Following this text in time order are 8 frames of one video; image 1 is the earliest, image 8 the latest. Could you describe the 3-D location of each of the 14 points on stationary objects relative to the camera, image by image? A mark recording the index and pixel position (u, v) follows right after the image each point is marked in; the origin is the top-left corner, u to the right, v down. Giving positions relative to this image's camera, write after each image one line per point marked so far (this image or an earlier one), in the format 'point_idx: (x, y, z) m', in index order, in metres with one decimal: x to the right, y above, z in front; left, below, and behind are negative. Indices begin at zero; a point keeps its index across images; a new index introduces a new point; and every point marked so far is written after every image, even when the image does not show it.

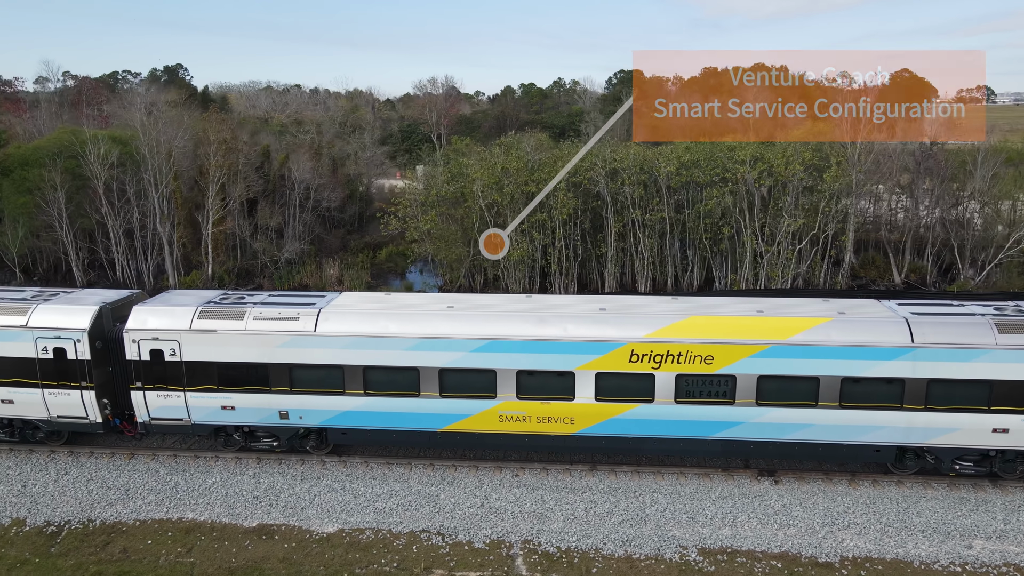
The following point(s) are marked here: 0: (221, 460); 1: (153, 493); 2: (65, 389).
0: (-5.7, -3.4, +11.2) m
1: (-6.7, -3.8, +10.5) m
2: (-8.5, -1.9, +10.7) m
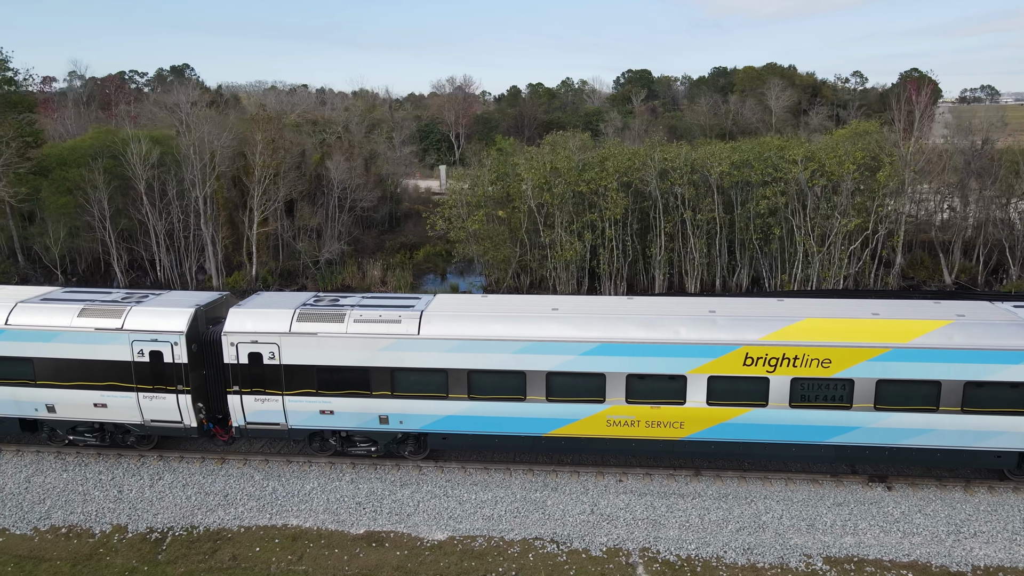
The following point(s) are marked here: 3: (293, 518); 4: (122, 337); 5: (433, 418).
0: (-3.8, -3.5, +11.0) m
1: (-4.8, -3.9, +10.3) m
2: (-6.6, -2.0, +10.5) m
3: (-3.8, -4.1, +9.9) m
4: (-7.2, -0.9, +10.4) m
5: (-1.4, -2.4, +10.3) m
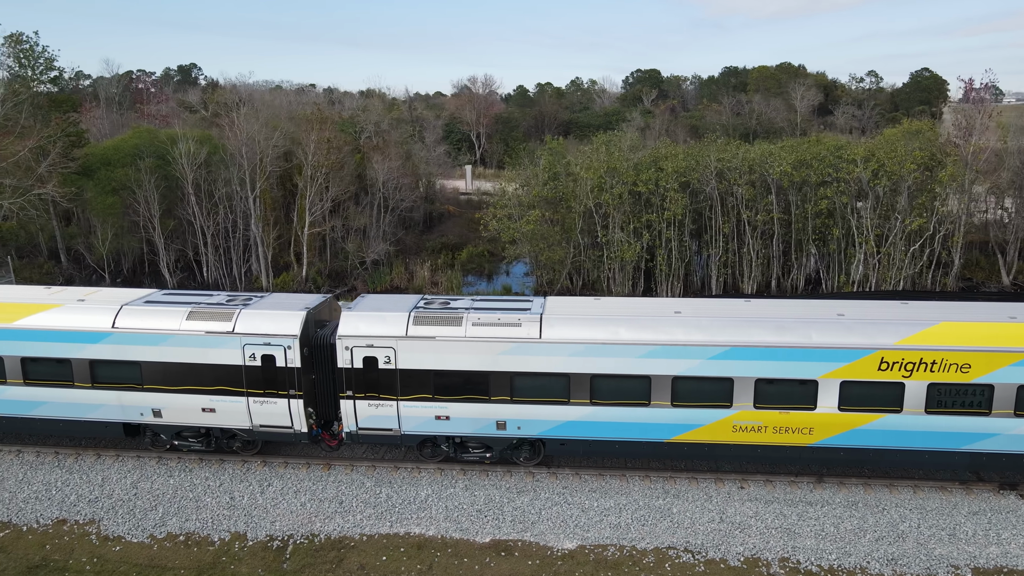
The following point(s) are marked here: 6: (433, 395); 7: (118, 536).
0: (-1.6, -3.5, +10.8) m
1: (-2.6, -3.9, +10.1) m
2: (-4.4, -2.0, +10.3) m
3: (-1.7, -4.1, +9.7) m
4: (-5.0, -1.0, +10.2) m
5: (+0.7, -2.4, +10.1) m
6: (-1.4, -1.9, +10.1) m
7: (-6.7, -4.2, +9.6) m
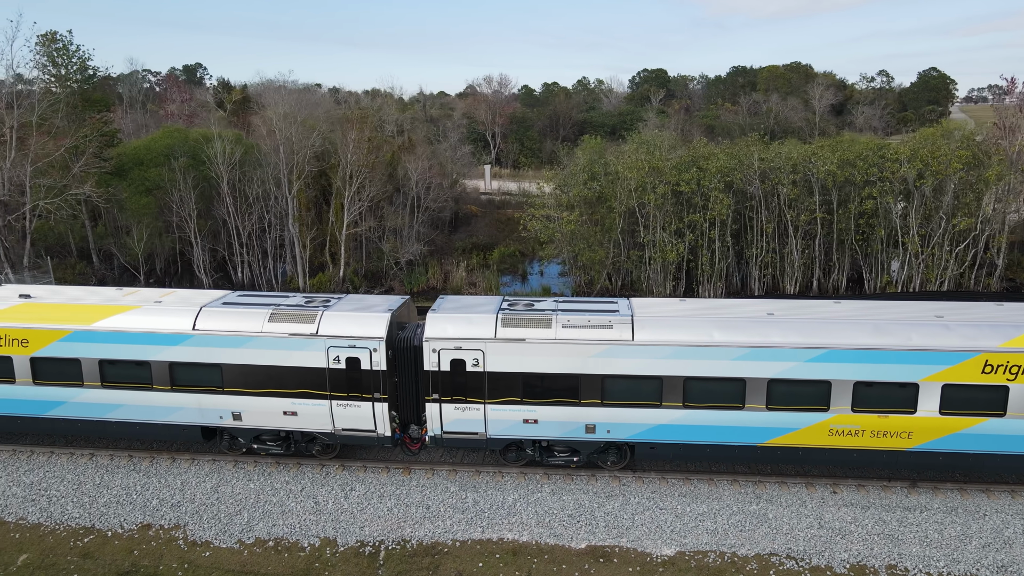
0: (0.0, -3.5, +10.6) m
1: (-1.0, -3.9, +9.9) m
2: (-2.8, -2.0, +10.2) m
3: (-0.1, -4.1, +9.5) m
4: (-3.5, -1.0, +10.1) m
5: (+2.3, -2.5, +9.9) m
6: (+0.2, -2.0, +10.0) m
7: (-5.1, -4.2, +9.4) m
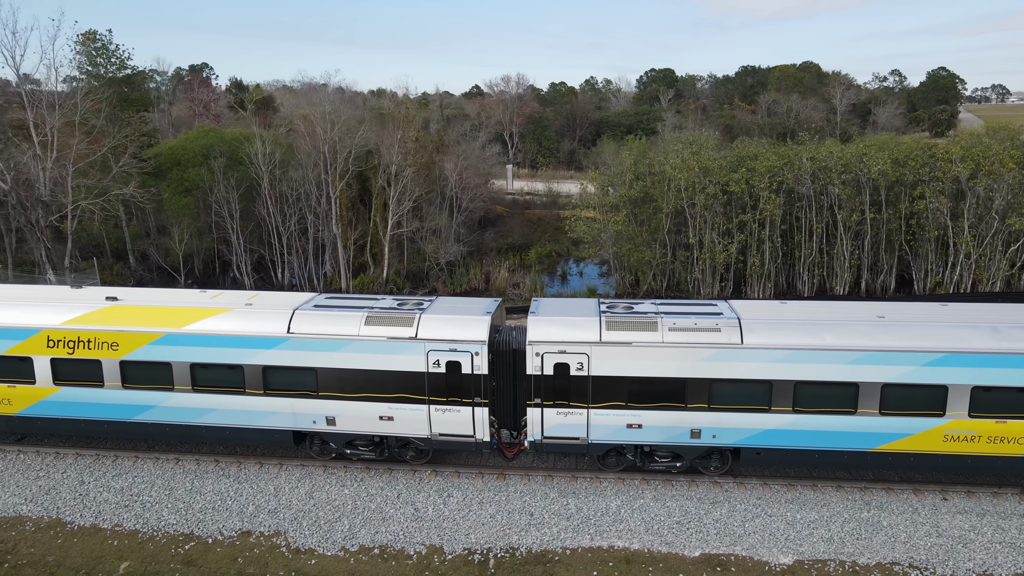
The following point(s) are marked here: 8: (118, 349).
0: (+1.8, -3.6, +10.4) m
1: (+0.8, -4.0, +9.7) m
2: (-1.0, -2.1, +10.0) m
3: (+1.7, -4.2, +9.3) m
4: (-1.6, -1.0, +9.9) m
5: (+4.1, -2.5, +9.7) m
6: (+2.0, -2.0, +9.8) m
7: (-3.3, -4.3, +9.3) m
8: (-7.3, -1.1, +10.5) m
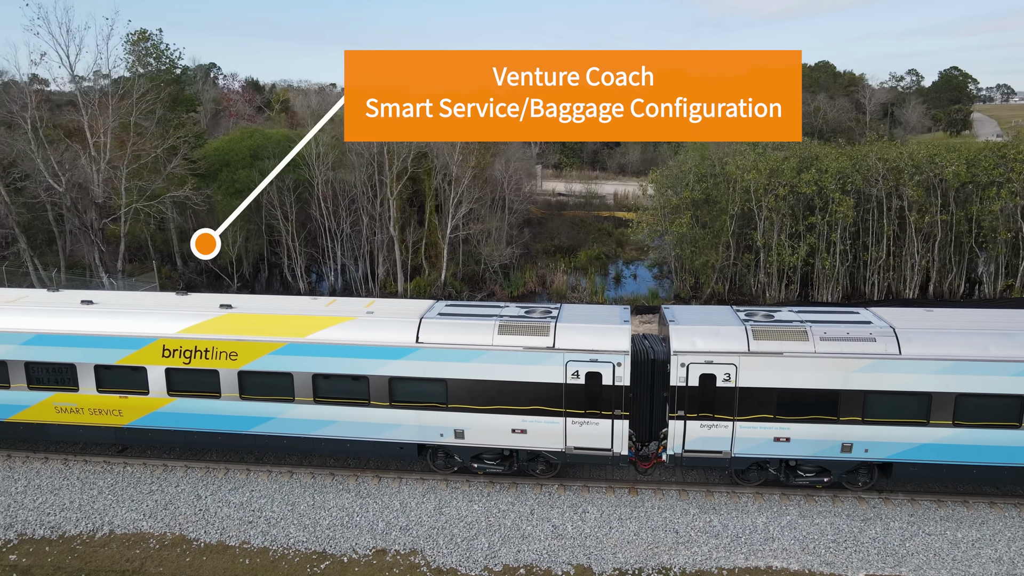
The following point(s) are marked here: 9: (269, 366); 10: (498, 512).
0: (+4.2, -3.7, +10.0) m
1: (+3.2, -4.1, +9.3) m
2: (+1.4, -2.2, +9.6) m
3: (+4.1, -4.3, +8.9) m
4: (+0.8, -1.2, +9.5) m
5: (+6.5, -2.6, +9.3) m
6: (+4.4, -2.1, +9.4) m
7: (-0.9, -4.4, +8.9) m
8: (-4.9, -1.3, +10.1) m
9: (-4.3, -1.4, +10.0) m
10: (-0.3, -3.9, +9.8) m
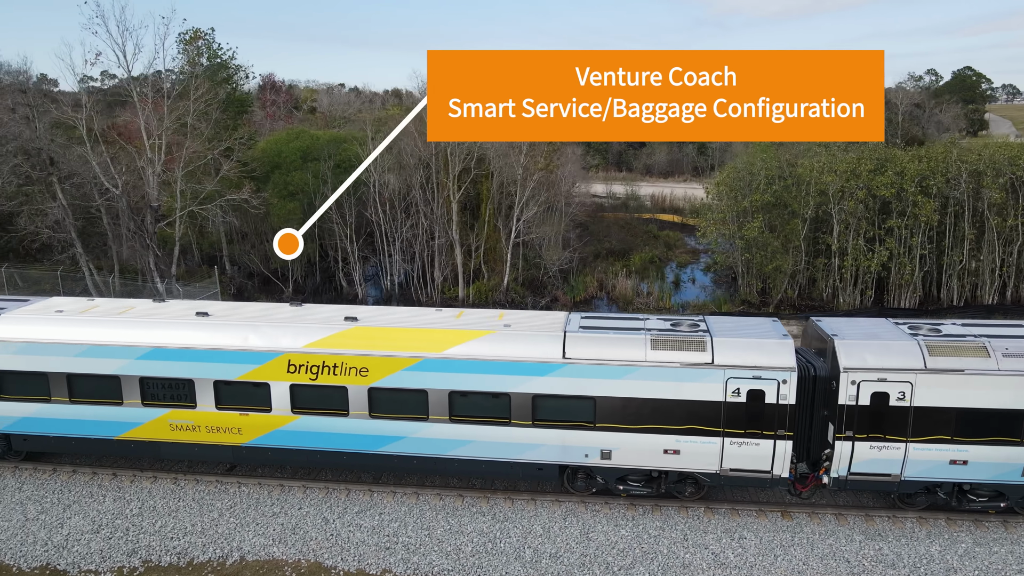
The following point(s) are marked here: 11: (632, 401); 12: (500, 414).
0: (+6.7, -3.9, +9.4) m
1: (+5.7, -4.3, +8.7) m
2: (+3.9, -2.4, +9.0) m
3: (+6.6, -4.5, +8.3) m
4: (+3.3, -1.4, +8.9) m
5: (+9.0, -2.8, +8.7) m
6: (+6.9, -2.3, +8.8) m
7: (+1.6, -4.6, +8.3) m
8: (-2.4, -1.5, +9.6) m
9: (-1.8, -1.6, +9.5) m
10: (+2.2, -4.1, +9.2) m
11: (+1.9, -1.8, +9.1) m
12: (-0.2, -2.1, +9.5) m
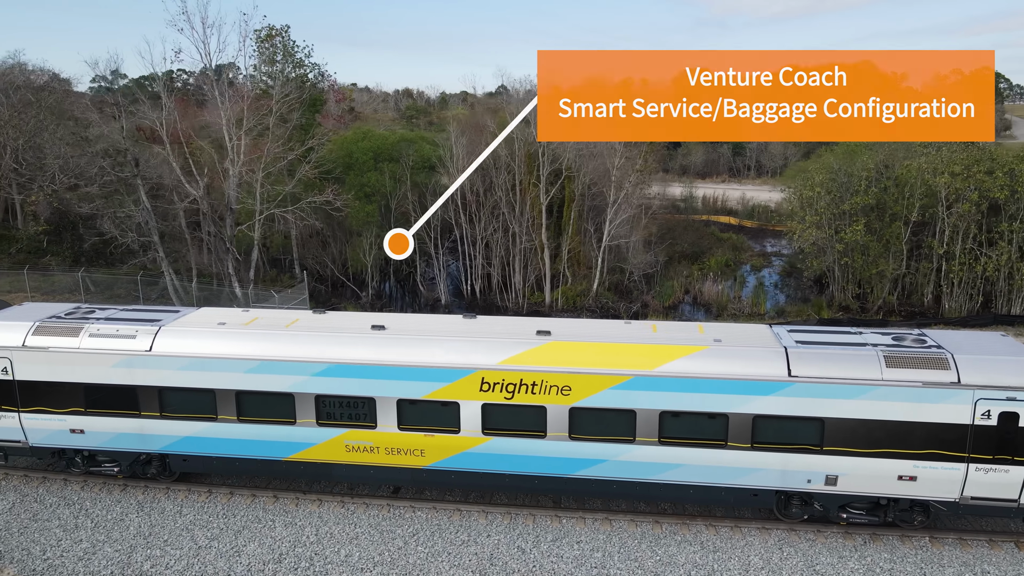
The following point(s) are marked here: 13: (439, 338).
0: (+10.0, -4.1, +8.7) m
1: (+9.1, -4.5, +8.0) m
2: (+7.3, -2.6, +8.3) m
3: (+10.0, -4.7, +7.6) m
4: (+6.6, -1.6, +8.2) m
5: (+12.4, -3.0, +8.0) m
6: (+10.2, -2.5, +8.0) m
7: (+4.9, -4.8, +7.6) m
8: (+0.9, -1.7, +8.9) m
9: (+1.5, -1.8, +8.8) m
10: (+5.6, -4.3, +8.5) m
11: (+5.3, -2.0, +8.4) m
12: (+3.2, -2.3, +8.8) m
13: (-1.2, -0.8, +9.4) m
